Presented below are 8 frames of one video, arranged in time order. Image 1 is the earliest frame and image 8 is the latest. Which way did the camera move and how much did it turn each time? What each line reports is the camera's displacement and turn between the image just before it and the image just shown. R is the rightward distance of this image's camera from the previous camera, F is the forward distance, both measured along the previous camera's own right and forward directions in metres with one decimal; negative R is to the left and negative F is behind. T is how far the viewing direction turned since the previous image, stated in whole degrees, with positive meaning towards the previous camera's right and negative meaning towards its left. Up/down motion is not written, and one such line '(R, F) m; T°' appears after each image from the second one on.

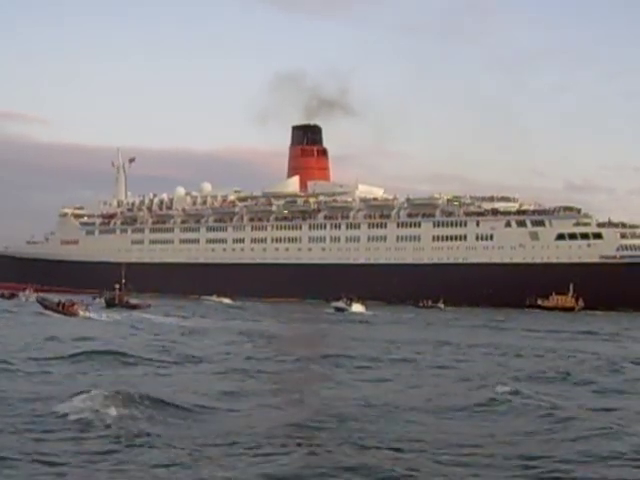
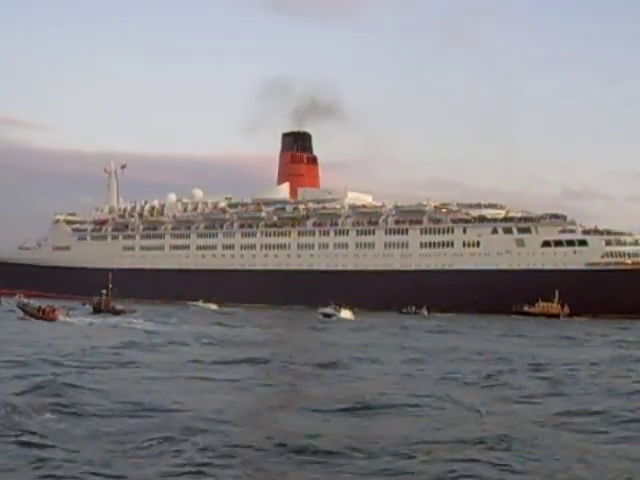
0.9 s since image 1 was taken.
(+0.4, -0.3) m; 0°
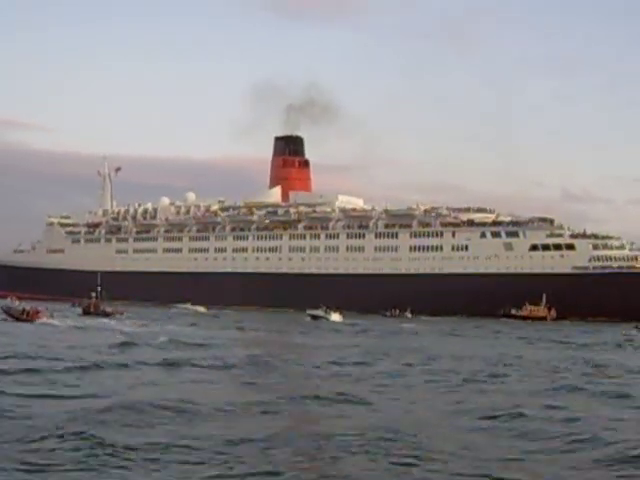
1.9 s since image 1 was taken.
(+0.4, -0.3) m; 0°
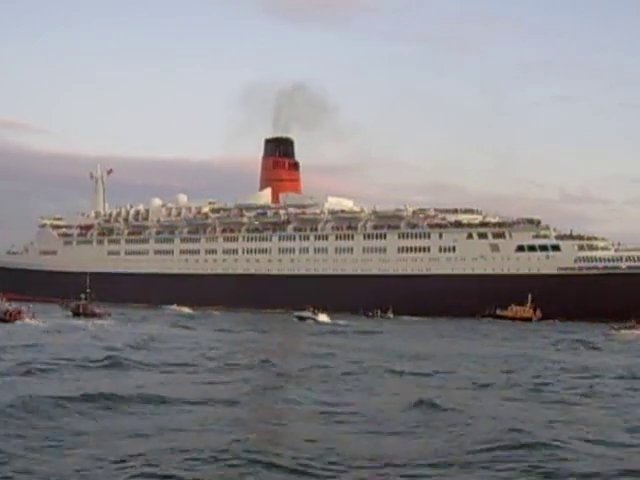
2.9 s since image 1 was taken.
(+0.4, -0.3) m; 0°
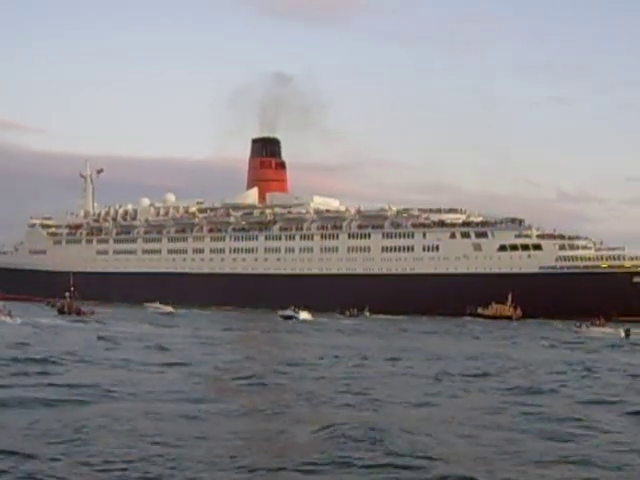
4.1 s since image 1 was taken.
(+0.5, -0.4) m; 0°
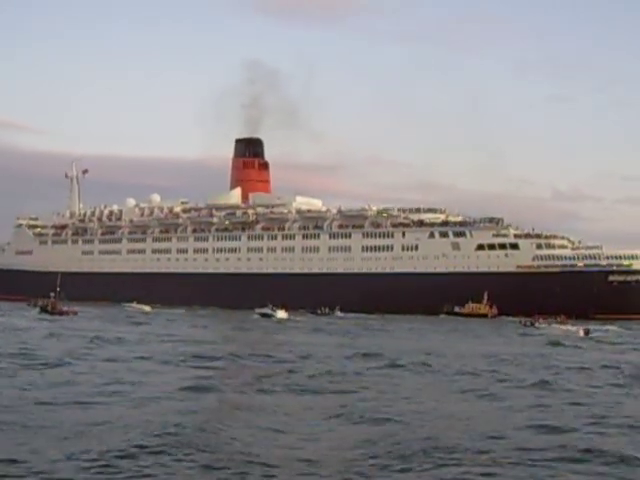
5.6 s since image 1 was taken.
(+0.7, -0.4) m; 0°
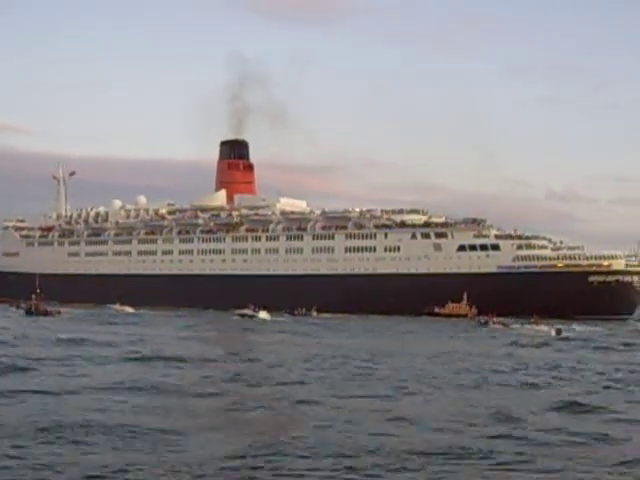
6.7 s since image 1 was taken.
(+0.5, -0.3) m; +1°
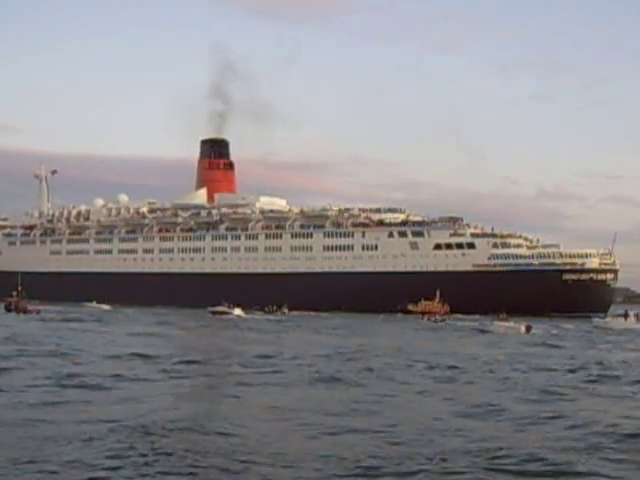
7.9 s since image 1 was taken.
(+0.6, -0.4) m; +1°
